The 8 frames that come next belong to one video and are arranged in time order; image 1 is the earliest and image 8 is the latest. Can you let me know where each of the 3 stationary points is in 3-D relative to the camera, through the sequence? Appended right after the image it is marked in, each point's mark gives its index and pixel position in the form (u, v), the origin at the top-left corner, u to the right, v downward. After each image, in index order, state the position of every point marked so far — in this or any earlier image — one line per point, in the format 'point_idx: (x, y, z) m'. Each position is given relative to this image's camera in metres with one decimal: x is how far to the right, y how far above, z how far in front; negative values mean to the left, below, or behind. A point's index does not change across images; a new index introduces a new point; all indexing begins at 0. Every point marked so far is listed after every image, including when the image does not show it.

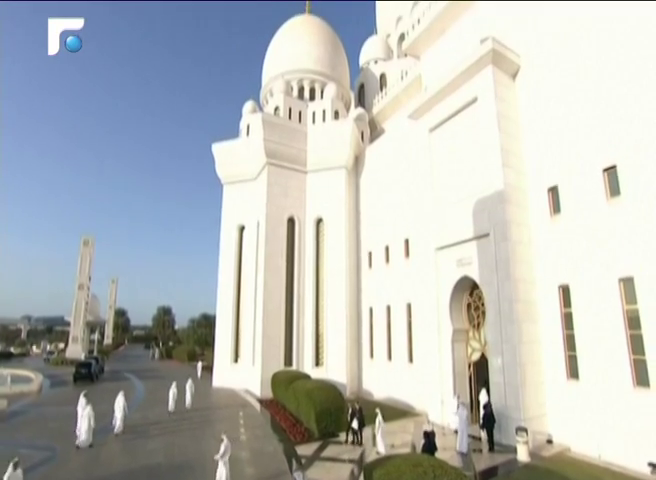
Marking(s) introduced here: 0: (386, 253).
0: (+1.8, -0.4, +13.2) m
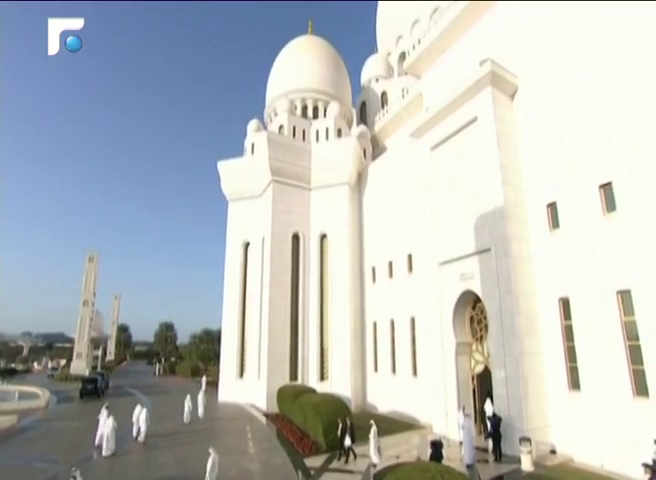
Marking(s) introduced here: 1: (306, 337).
0: (+1.9, -0.9, +13.4) m
1: (-0.7, -3.2, +14.0) m
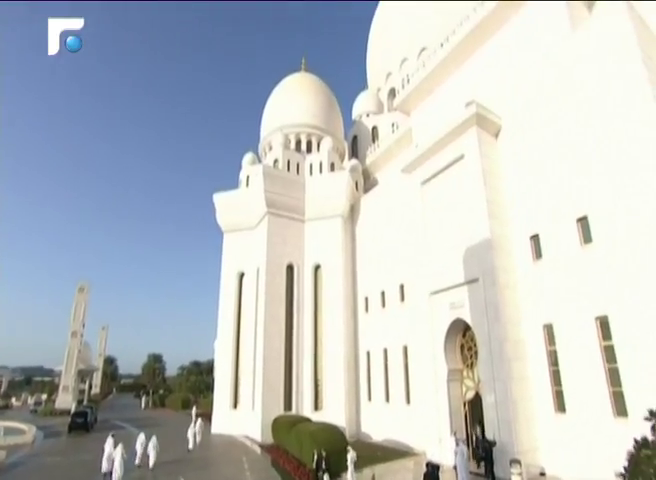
0: (+1.7, -1.9, +13.7) m
1: (-0.9, -4.3, +14.1) m
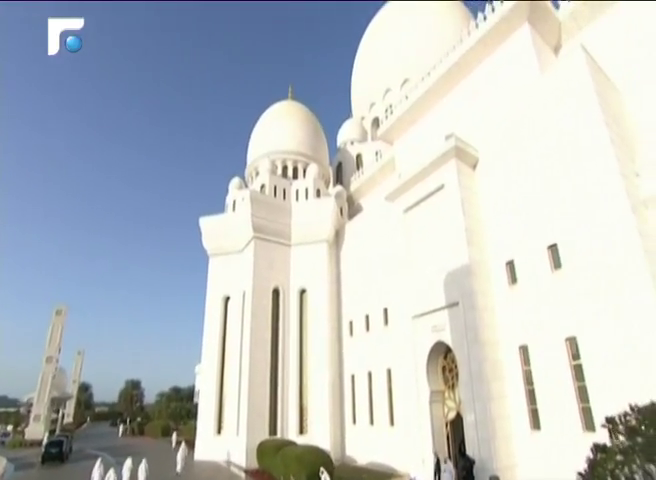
0: (+1.3, -2.7, +14.0) m
1: (-1.4, -5.1, +14.2) m
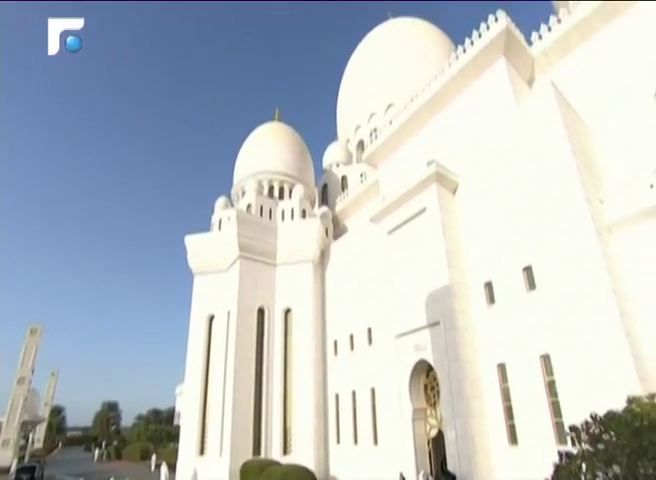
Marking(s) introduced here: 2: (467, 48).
0: (+0.8, -3.4, +14.3) m
1: (-2.0, -5.7, +14.2) m
2: (+4.0, +5.6, +12.2) m
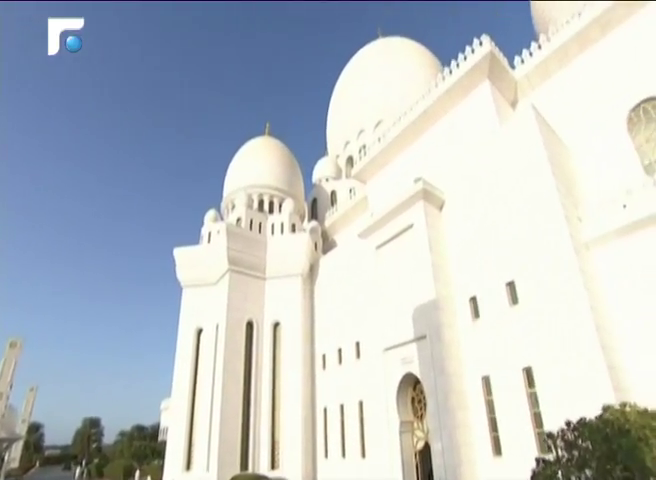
0: (+0.4, -3.9, +14.4) m
1: (-2.4, -6.2, +14.1) m
2: (+3.8, +5.1, +12.7) m
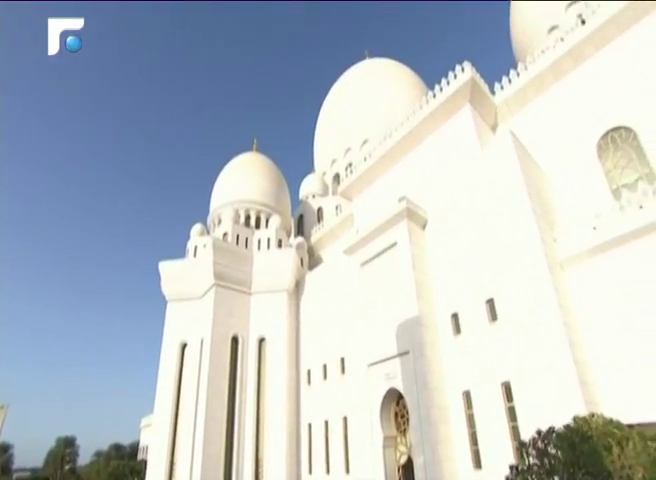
0: (-0.2, -4.5, +14.5) m
1: (-2.9, -6.7, +14.1) m
2: (+3.4, +4.6, +13.2) m
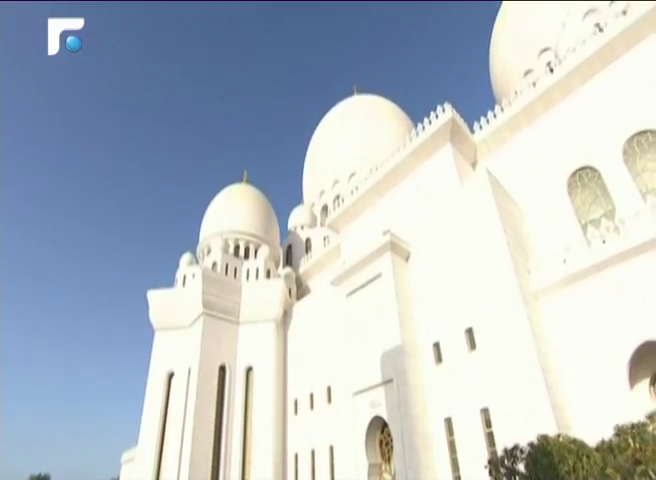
0: (-0.6, -5.6, +14.7) m
1: (-3.3, -7.8, +14.0) m
2: (+3.0, +3.5, +14.1) m
